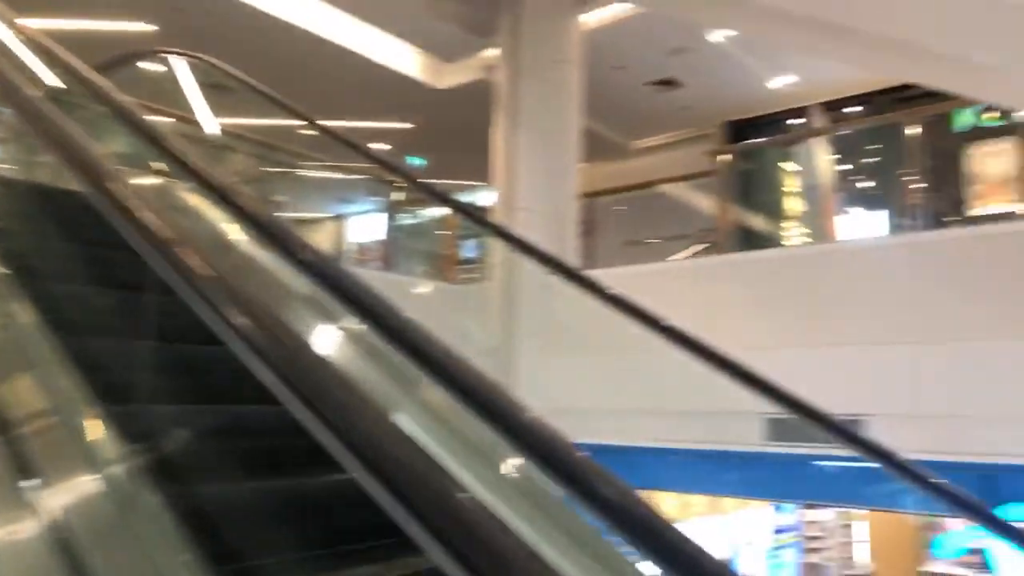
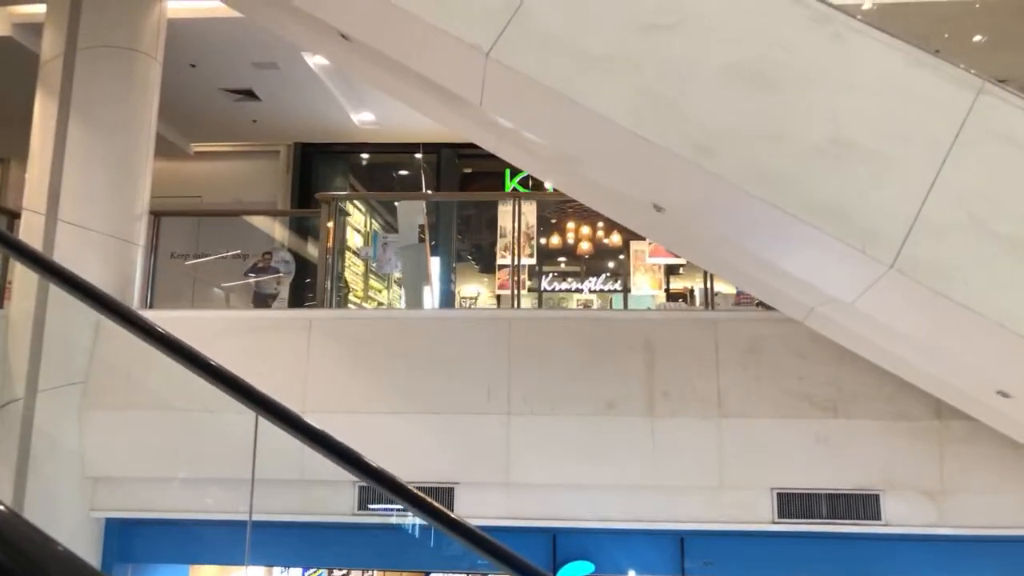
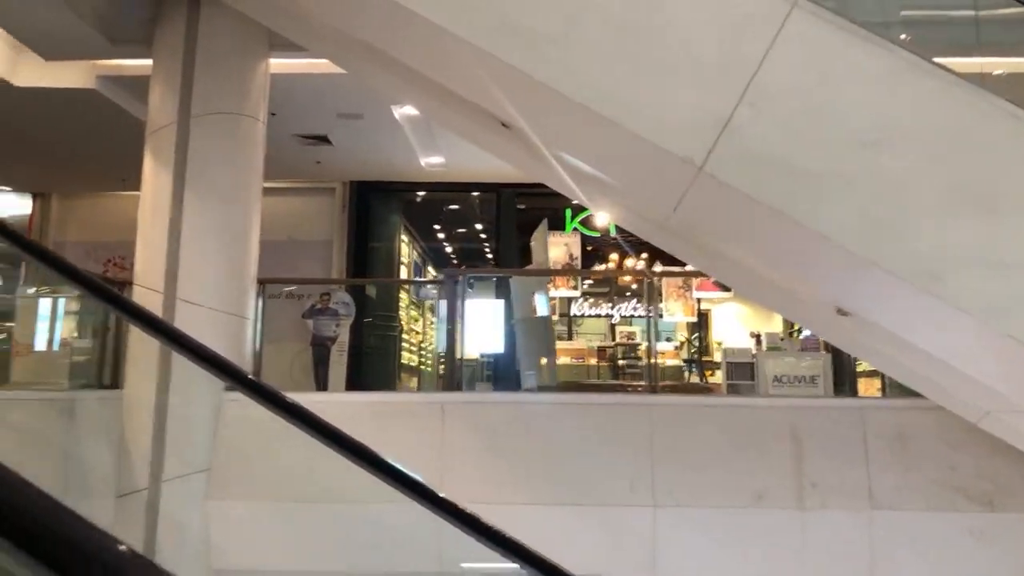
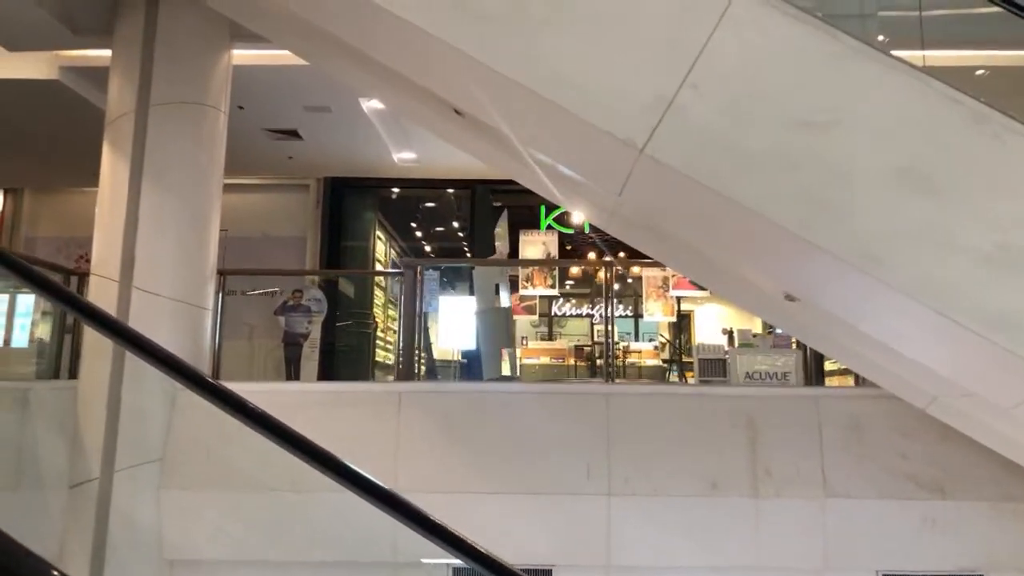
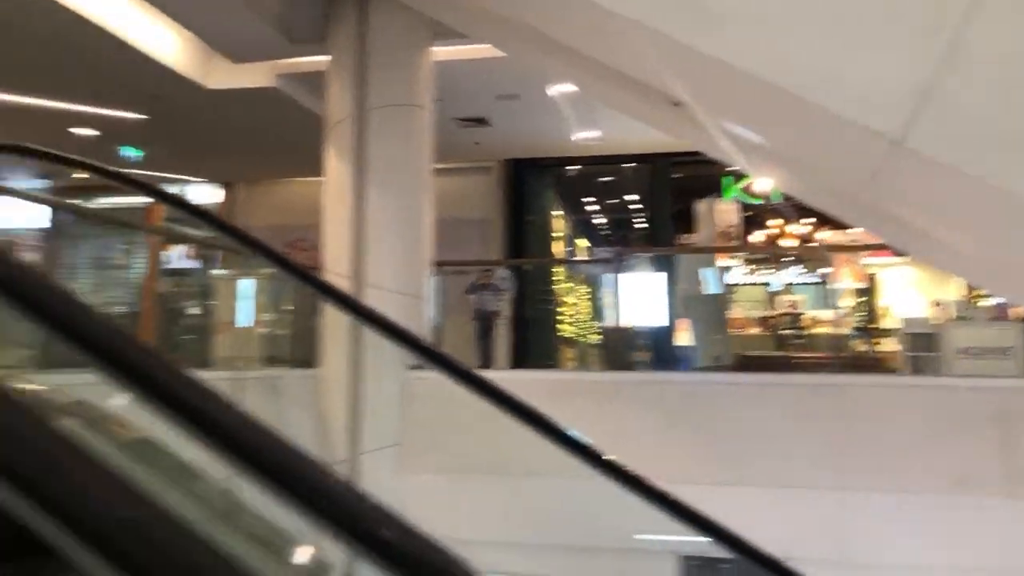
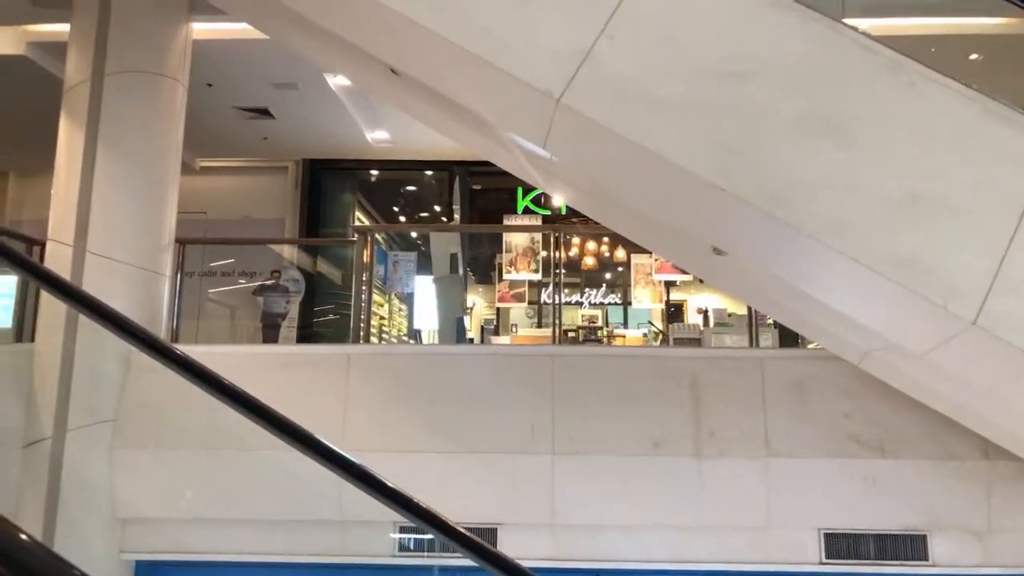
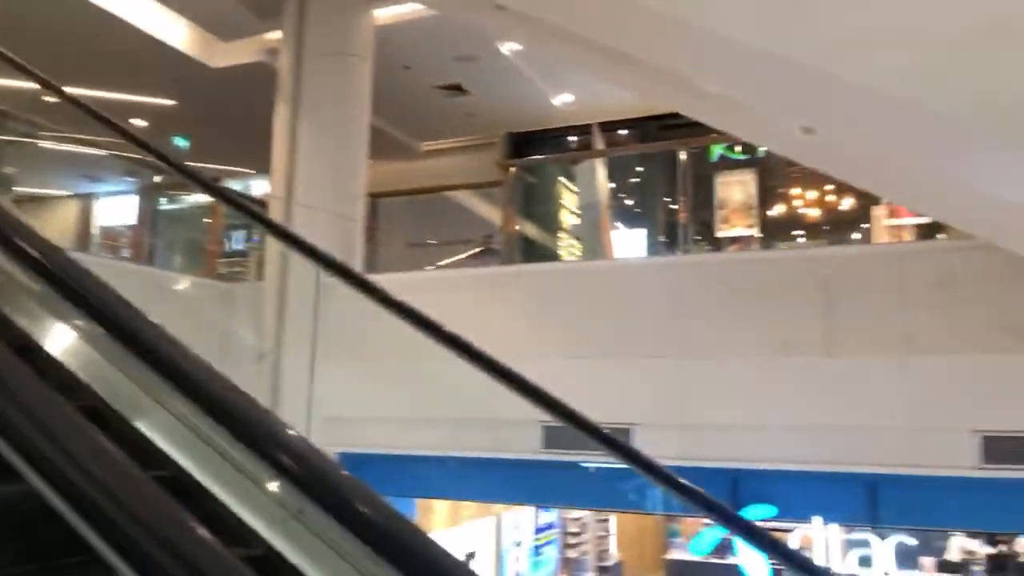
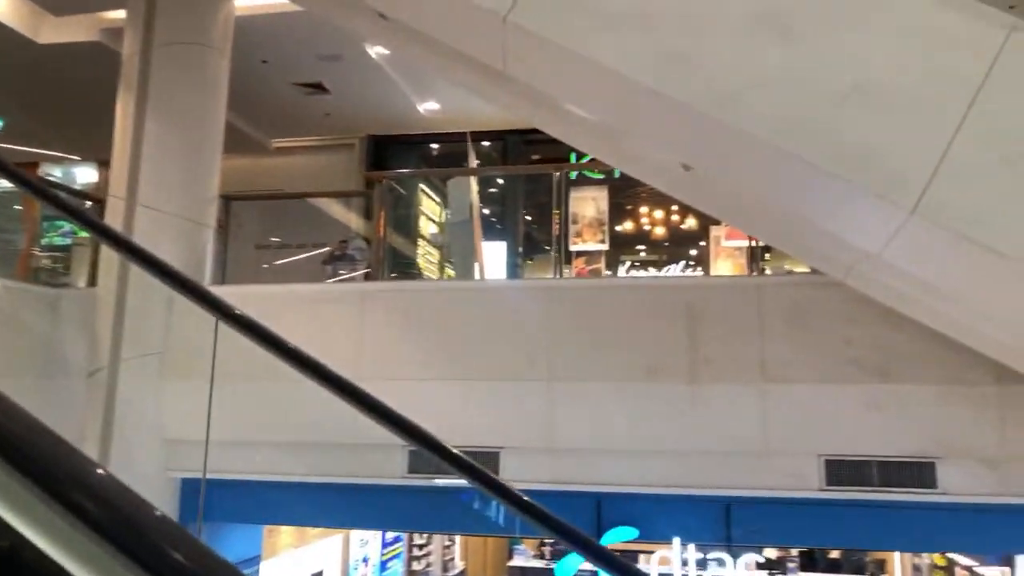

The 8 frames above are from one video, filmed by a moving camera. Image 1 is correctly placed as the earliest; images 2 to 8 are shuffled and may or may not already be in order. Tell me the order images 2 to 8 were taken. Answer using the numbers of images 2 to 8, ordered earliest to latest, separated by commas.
7, 8, 2, 6, 4, 3, 5
